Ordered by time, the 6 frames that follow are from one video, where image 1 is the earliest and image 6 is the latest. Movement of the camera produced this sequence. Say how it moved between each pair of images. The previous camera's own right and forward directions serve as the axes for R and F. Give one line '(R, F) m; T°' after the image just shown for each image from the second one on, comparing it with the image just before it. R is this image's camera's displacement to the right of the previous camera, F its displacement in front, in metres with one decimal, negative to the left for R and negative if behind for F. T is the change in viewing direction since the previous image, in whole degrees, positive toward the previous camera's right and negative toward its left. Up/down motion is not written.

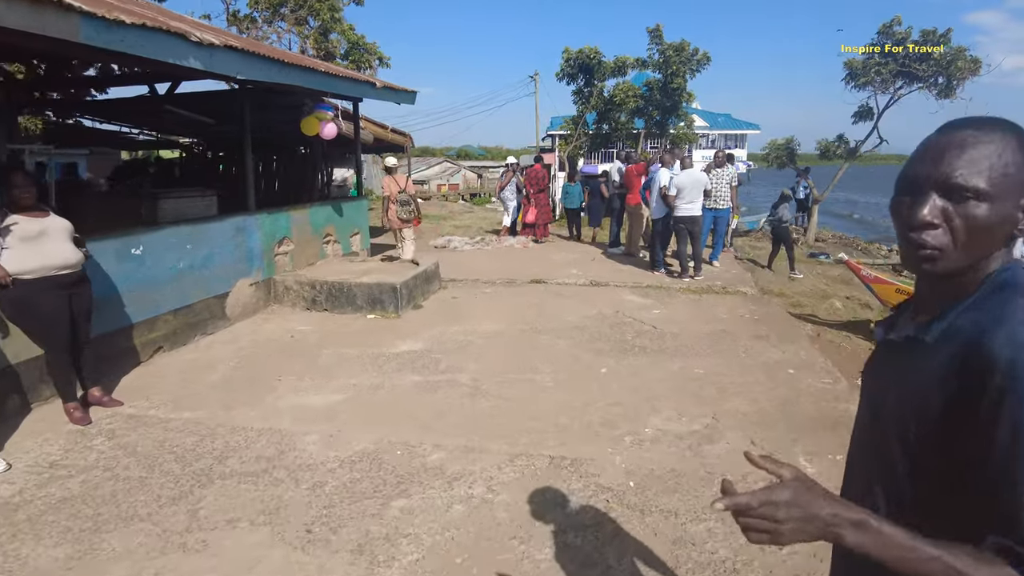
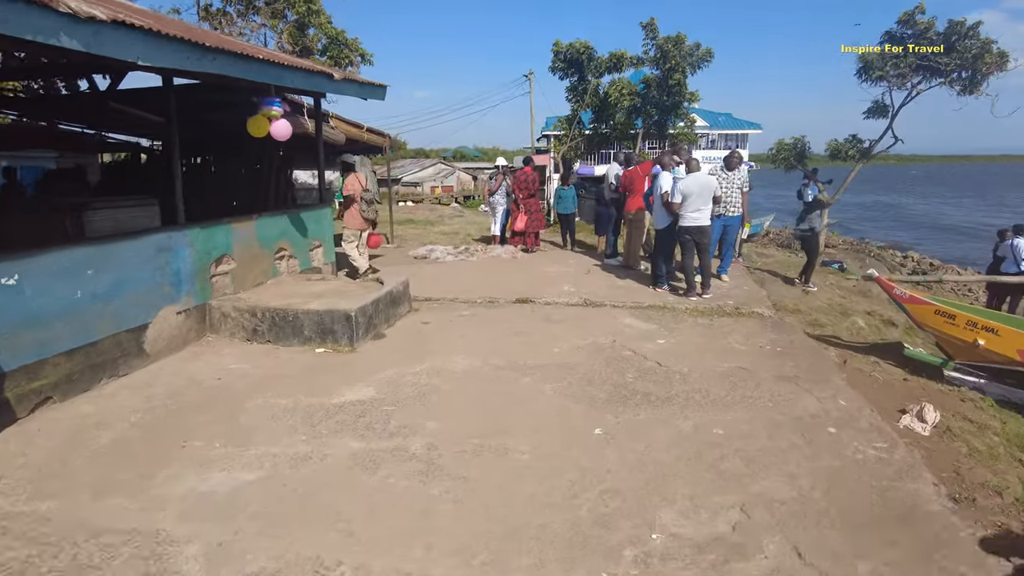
(+0.2, +1.0) m; 0°
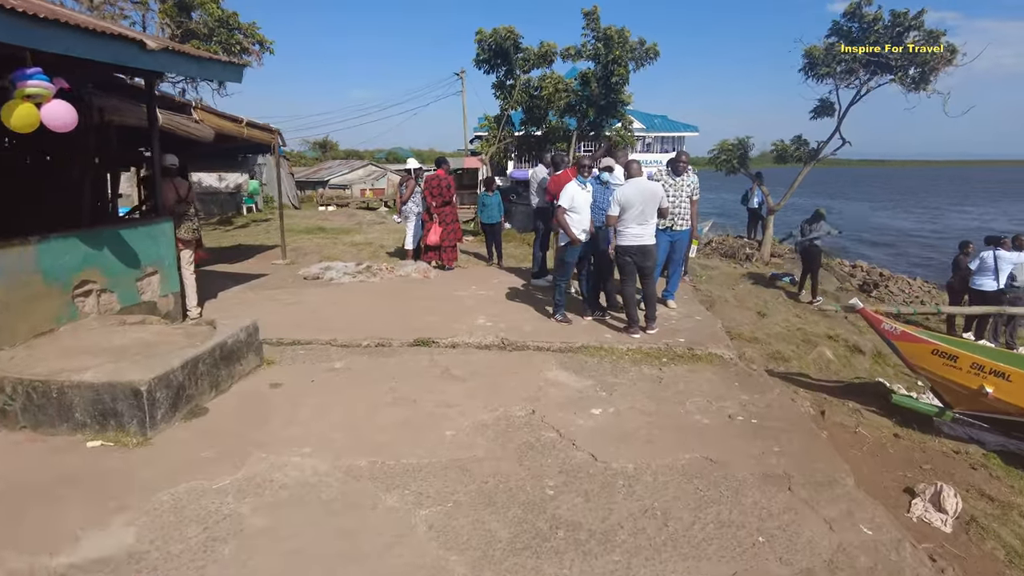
(+0.4, +1.6) m; +5°
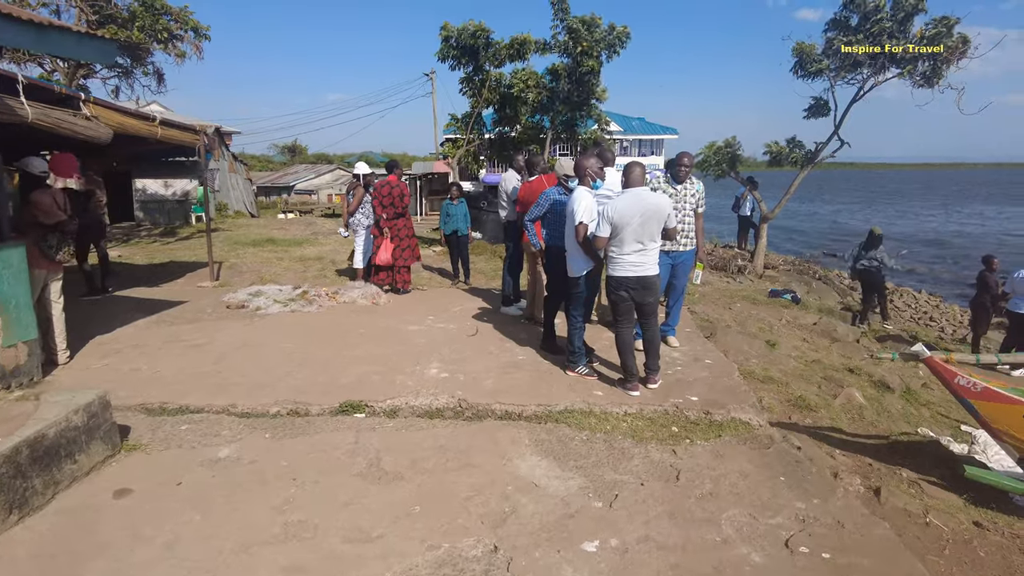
(+0.1, +1.4) m; +2°
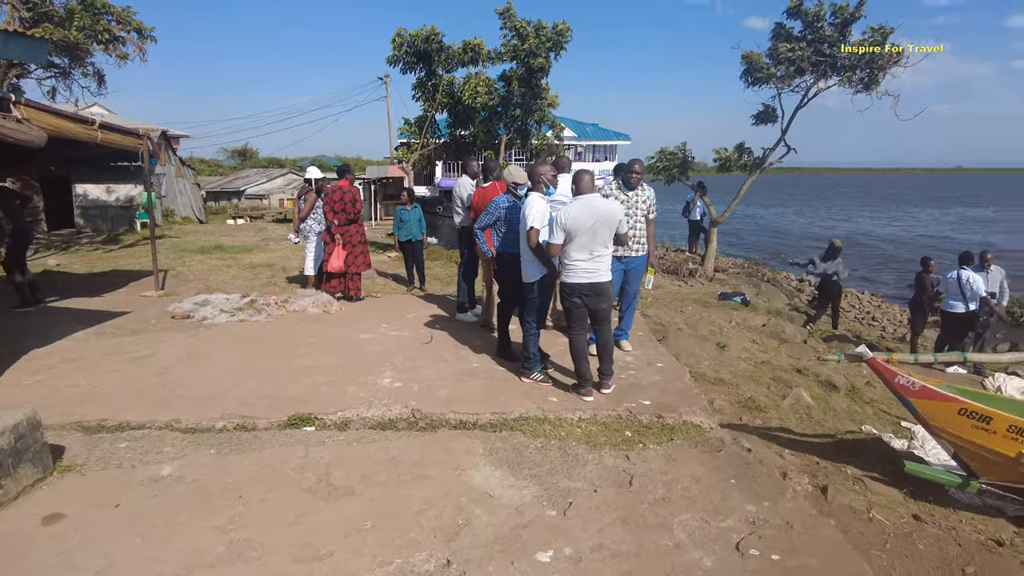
(0.0, 0.0) m; +4°
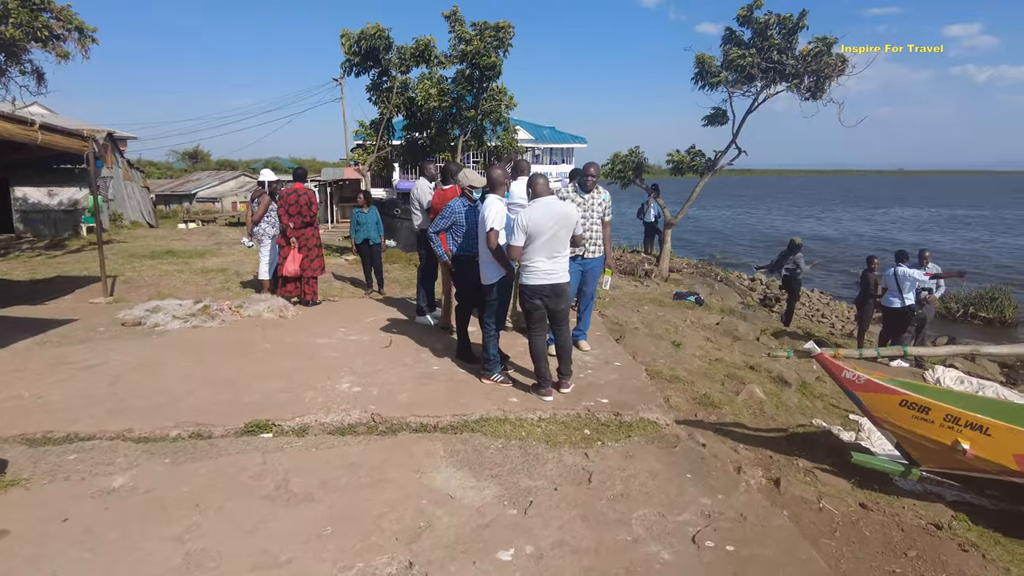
(0.0, 0.0) m; +3°
